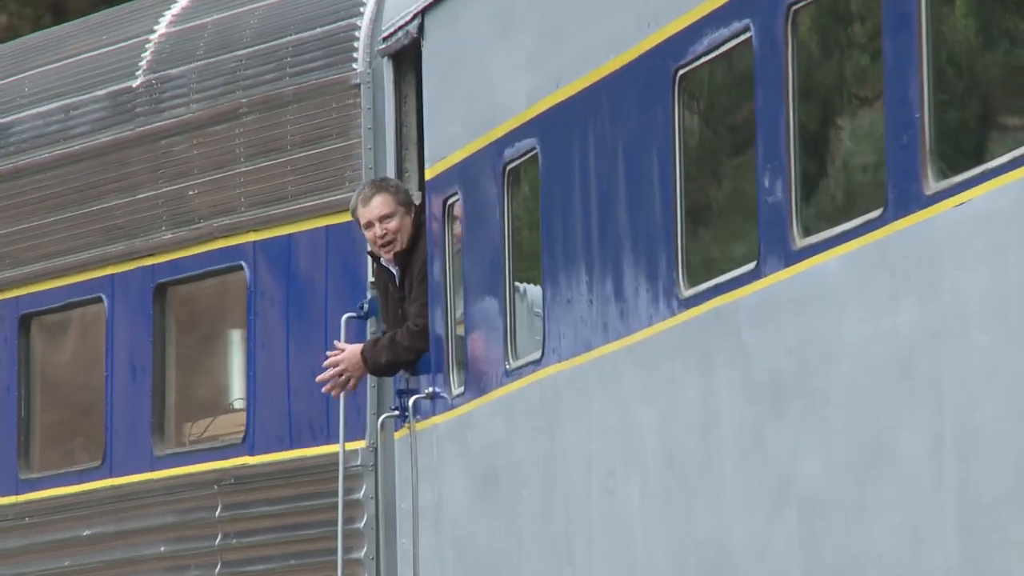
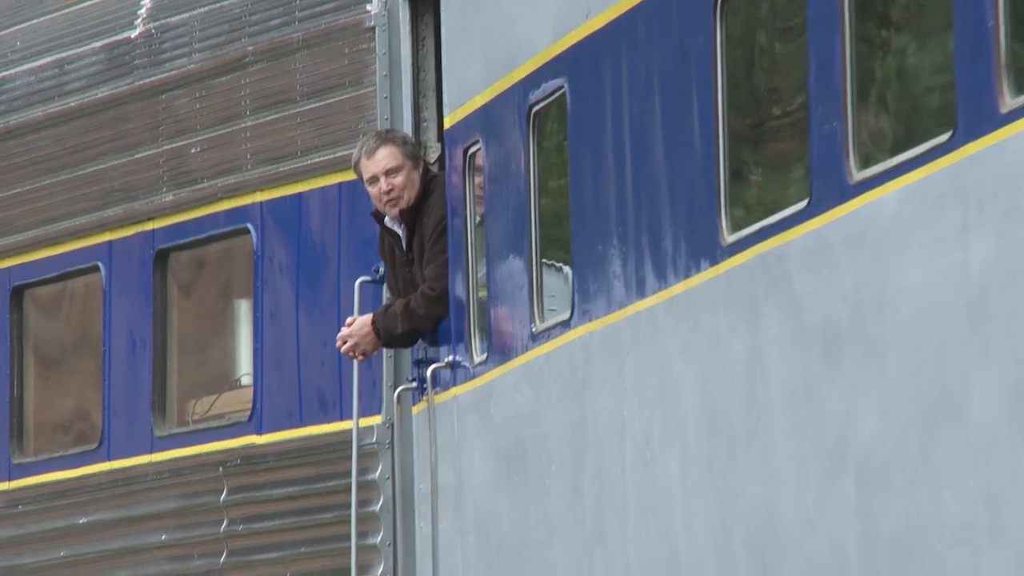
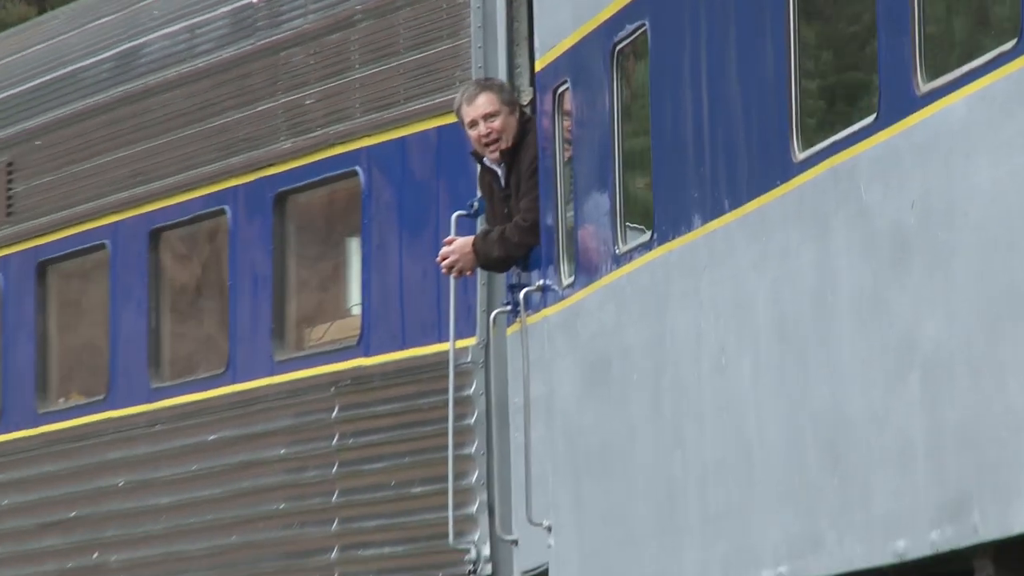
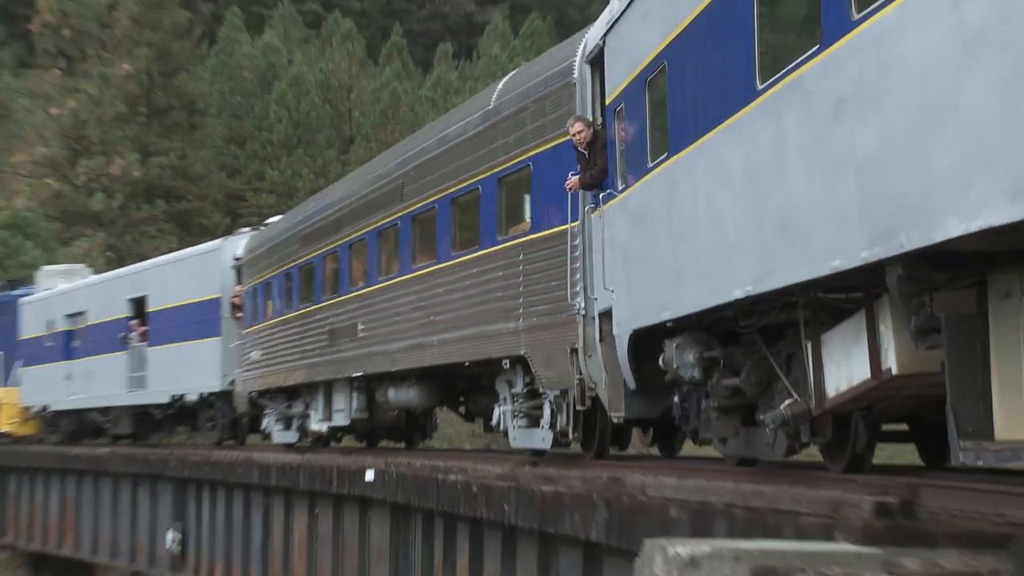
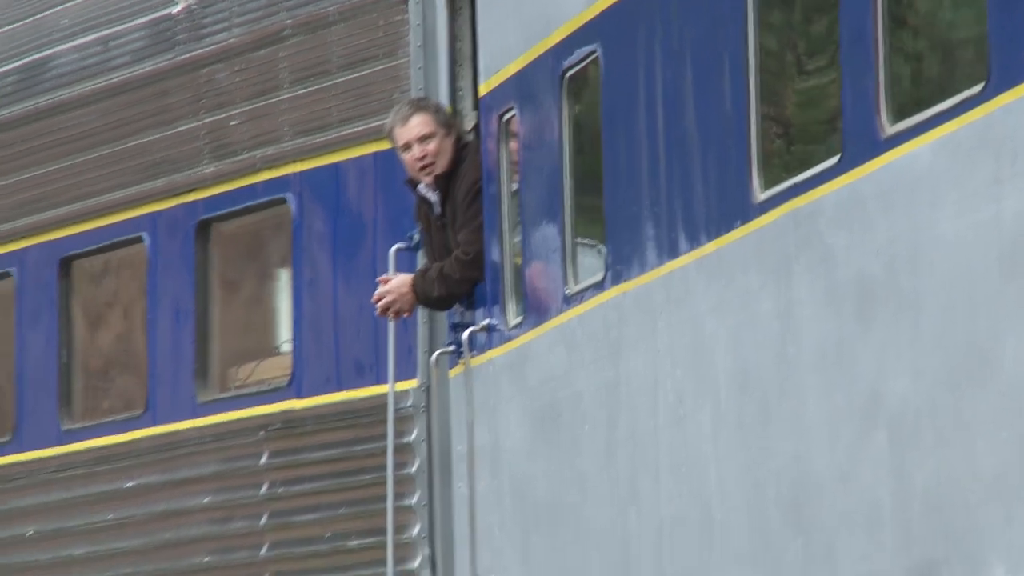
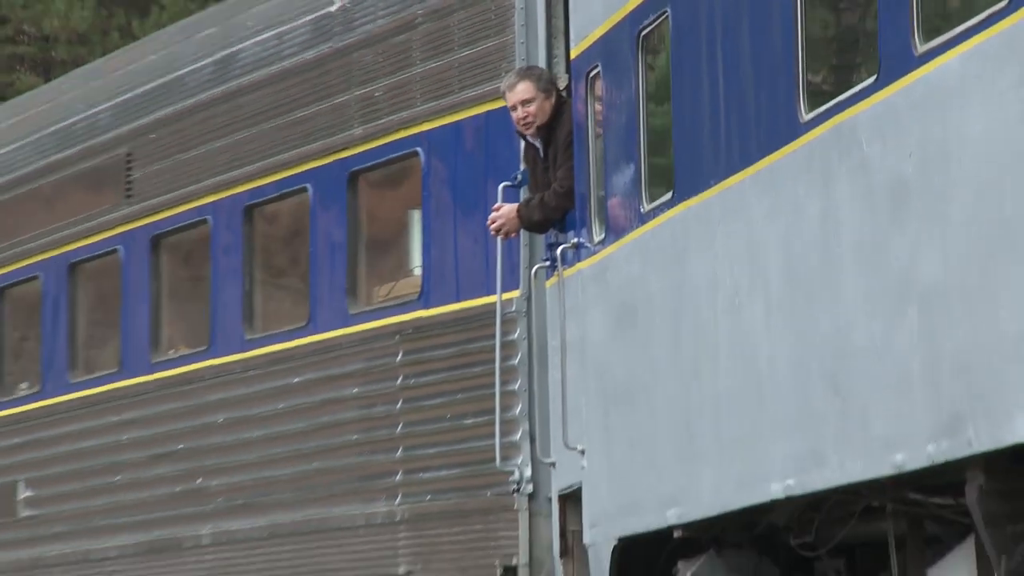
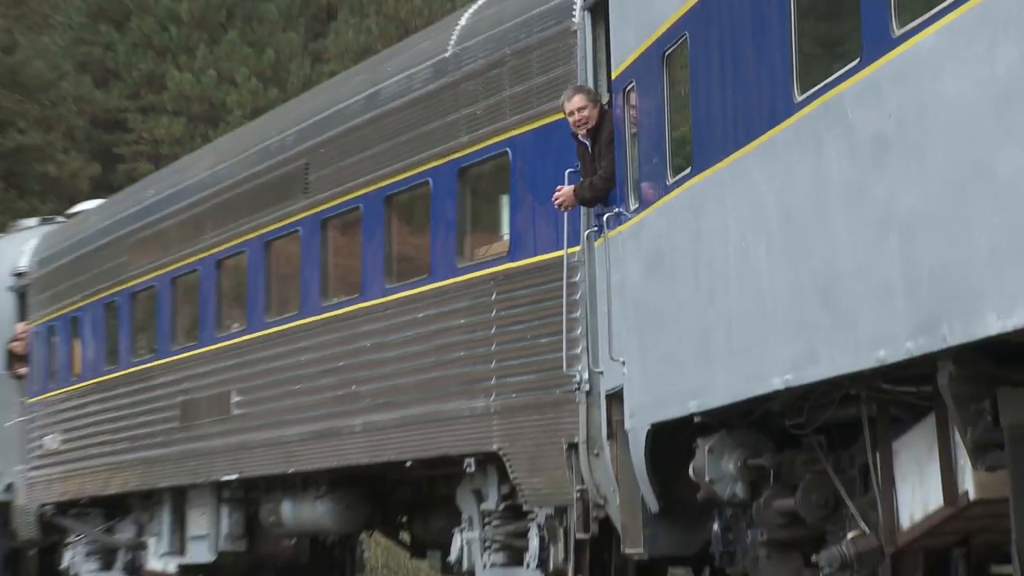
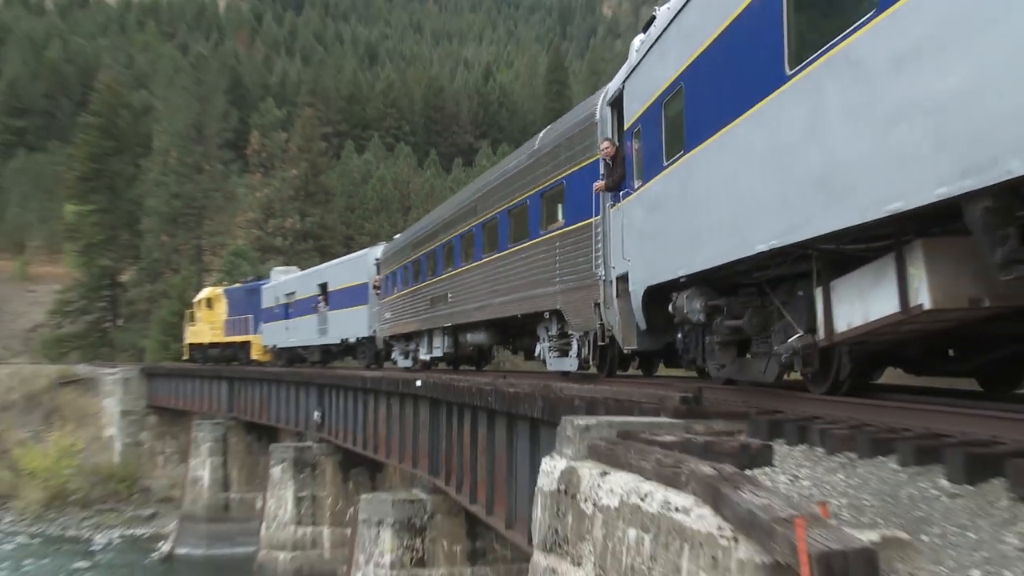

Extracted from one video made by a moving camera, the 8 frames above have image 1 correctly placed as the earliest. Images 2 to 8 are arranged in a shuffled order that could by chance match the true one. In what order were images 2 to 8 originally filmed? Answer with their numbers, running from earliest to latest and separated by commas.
2, 5, 3, 6, 7, 4, 8
